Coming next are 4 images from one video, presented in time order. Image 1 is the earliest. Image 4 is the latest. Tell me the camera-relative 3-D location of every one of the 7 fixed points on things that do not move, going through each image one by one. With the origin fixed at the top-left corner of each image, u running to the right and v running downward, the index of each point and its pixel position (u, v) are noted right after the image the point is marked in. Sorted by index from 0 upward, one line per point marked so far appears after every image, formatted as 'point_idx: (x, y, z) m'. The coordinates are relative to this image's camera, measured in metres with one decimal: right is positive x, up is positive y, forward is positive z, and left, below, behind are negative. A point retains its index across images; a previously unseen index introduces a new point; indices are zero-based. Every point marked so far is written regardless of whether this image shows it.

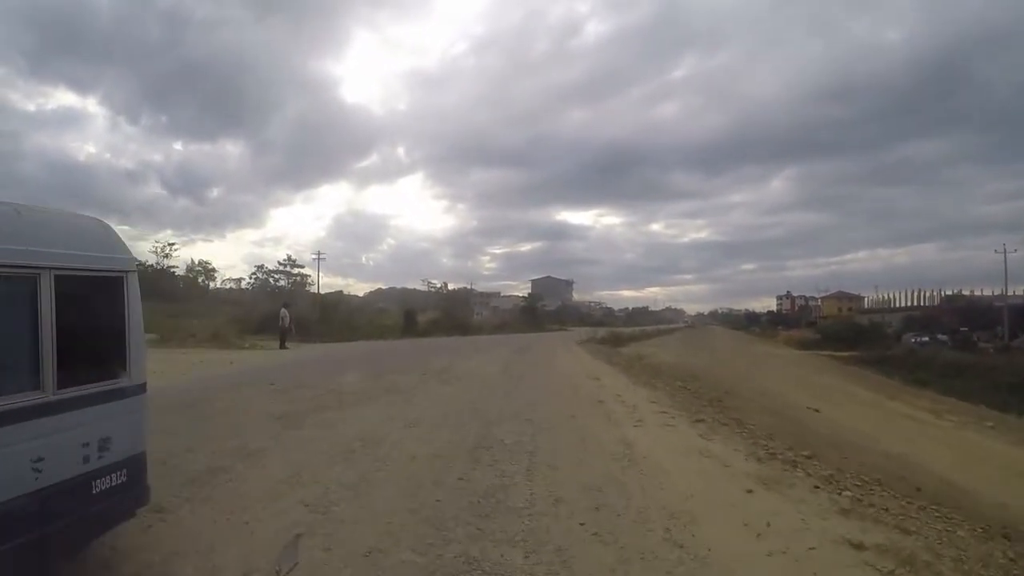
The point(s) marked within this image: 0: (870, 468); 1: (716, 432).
0: (+5.6, -2.8, +12.6) m
1: (+2.9, -2.1, +11.7) m
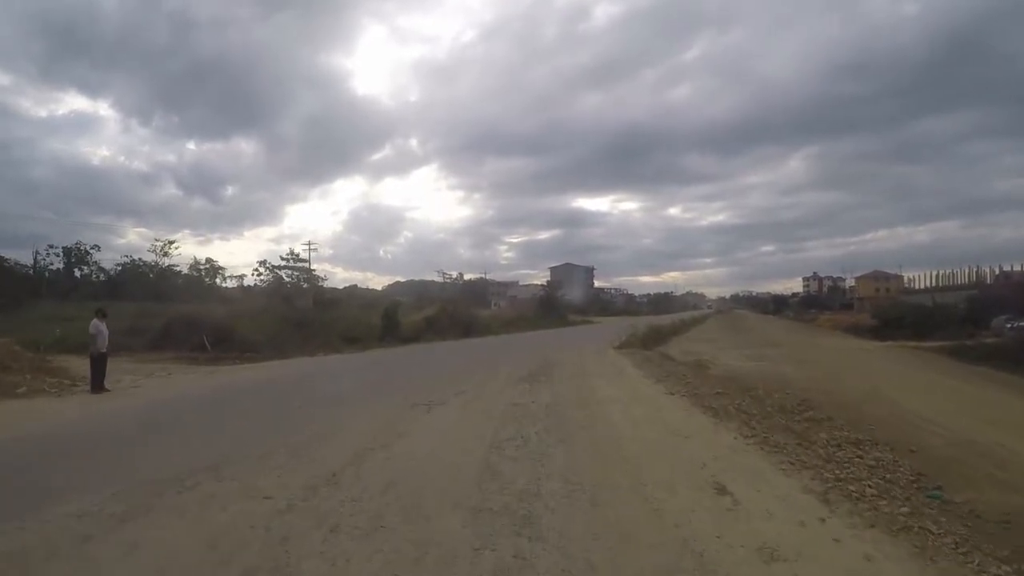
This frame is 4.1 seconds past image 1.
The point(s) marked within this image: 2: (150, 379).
0: (+5.4, -2.5, +1.4) m
1: (+2.7, -1.9, +0.4) m
2: (-7.9, -2.0, +17.9) m
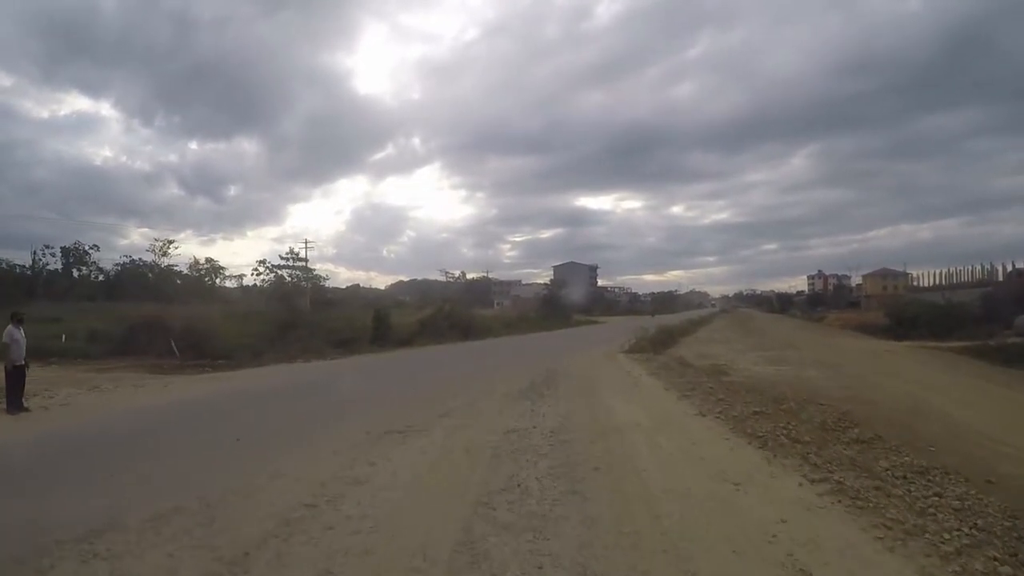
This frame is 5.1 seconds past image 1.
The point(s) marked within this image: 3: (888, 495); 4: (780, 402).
0: (+5.3, -2.5, -0.9) m
1: (+2.6, -1.9, -1.8) m
2: (-7.9, -2.0, +15.7) m
3: (+3.7, -2.0, +7.7) m
4: (+5.3, -2.3, +16.0) m
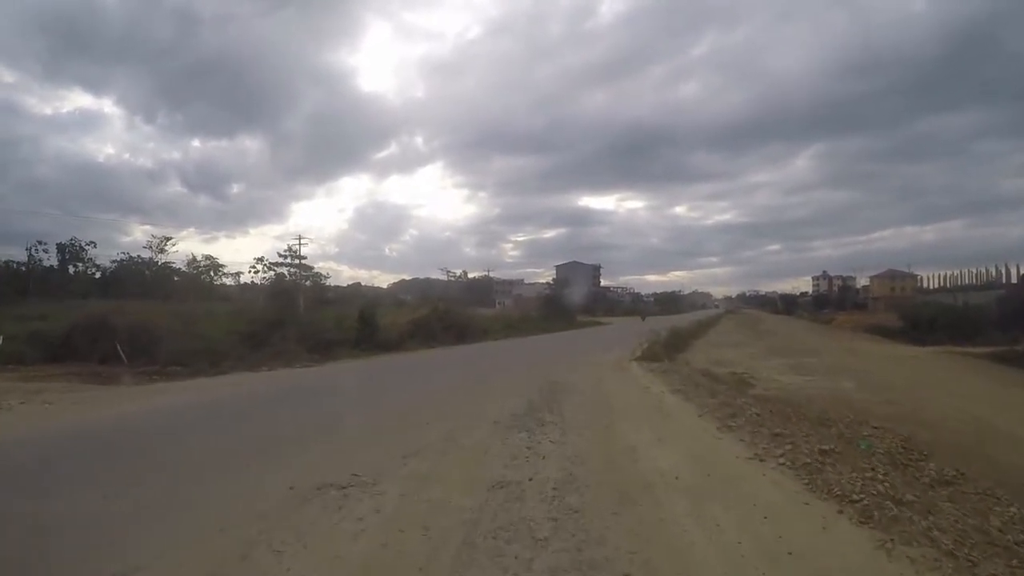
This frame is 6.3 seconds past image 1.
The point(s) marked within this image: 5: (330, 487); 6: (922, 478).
0: (+5.2, -2.5, -3.8) m
1: (+2.5, -1.9, -4.7) m
2: (-8.0, -1.9, +12.9) m
3: (+3.6, -2.0, +4.8) m
4: (+5.2, -2.3, +13.1) m
5: (-1.5, -1.8, +6.8) m
6: (+5.1, -2.3, +9.7) m
